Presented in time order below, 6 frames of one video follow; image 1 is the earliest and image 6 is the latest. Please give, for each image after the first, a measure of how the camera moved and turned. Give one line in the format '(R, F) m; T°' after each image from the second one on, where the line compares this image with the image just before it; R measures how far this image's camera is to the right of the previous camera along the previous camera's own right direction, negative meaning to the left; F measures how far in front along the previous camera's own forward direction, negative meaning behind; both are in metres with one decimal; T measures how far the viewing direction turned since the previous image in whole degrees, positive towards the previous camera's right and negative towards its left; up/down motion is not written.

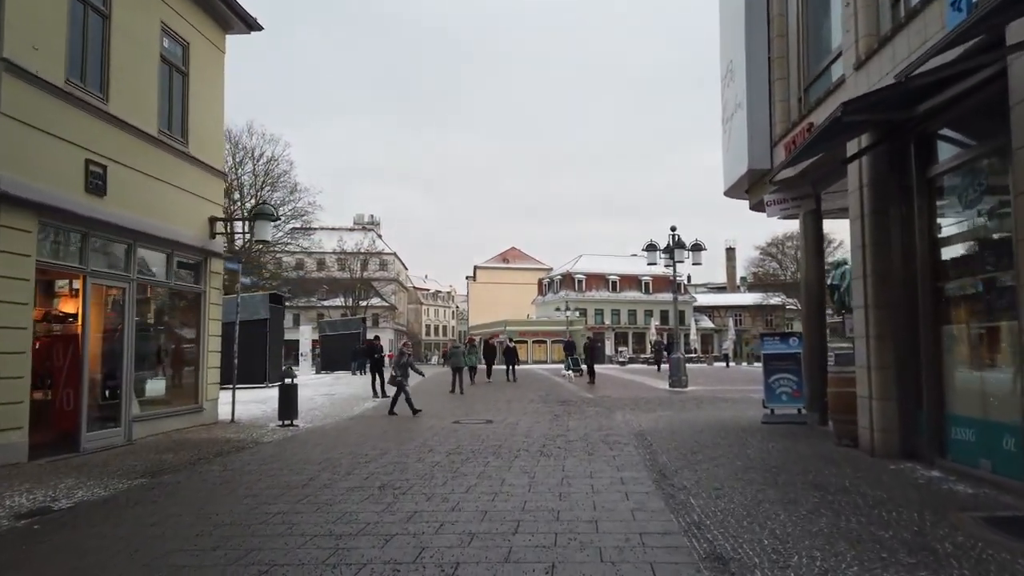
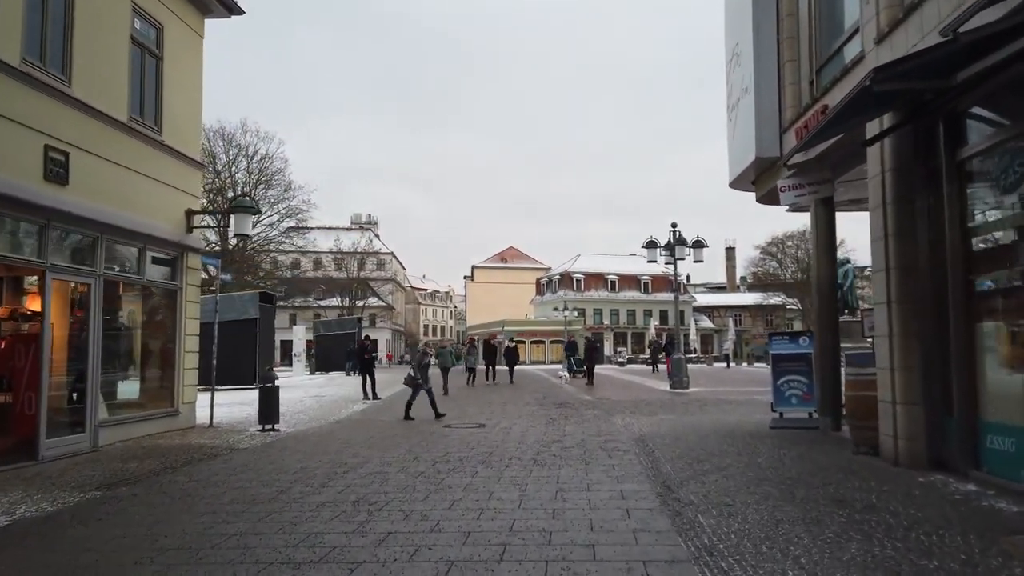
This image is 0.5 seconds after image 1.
(+0.1, +0.8) m; 0°
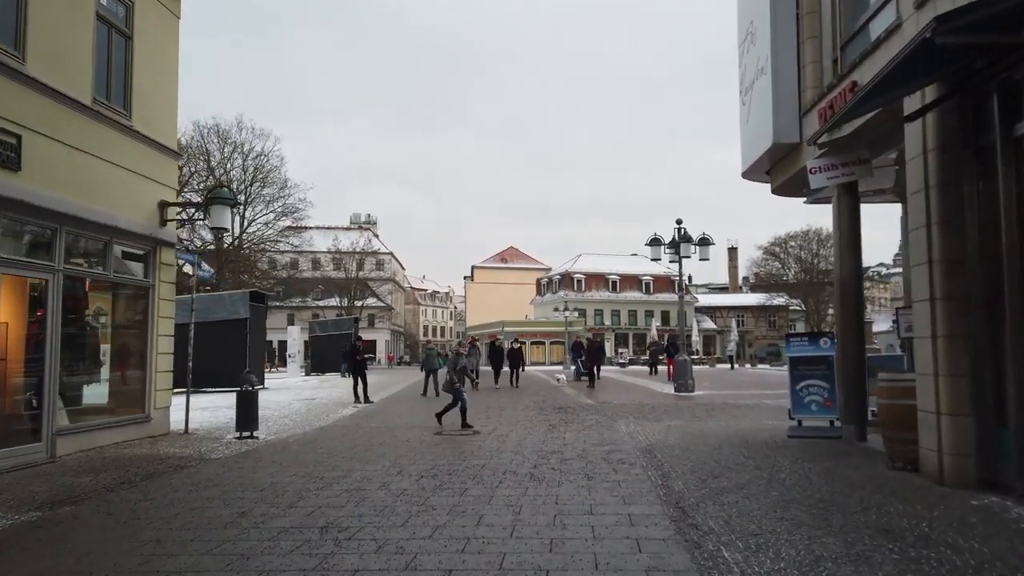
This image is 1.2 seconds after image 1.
(+0.1, +0.9) m; 0°
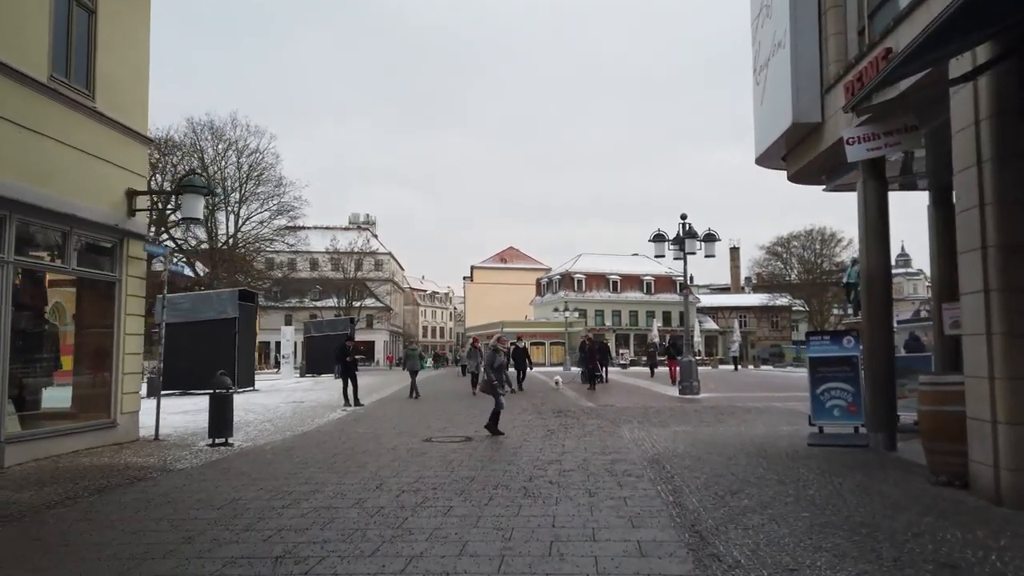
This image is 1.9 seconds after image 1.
(+0.1, +1.0) m; 0°
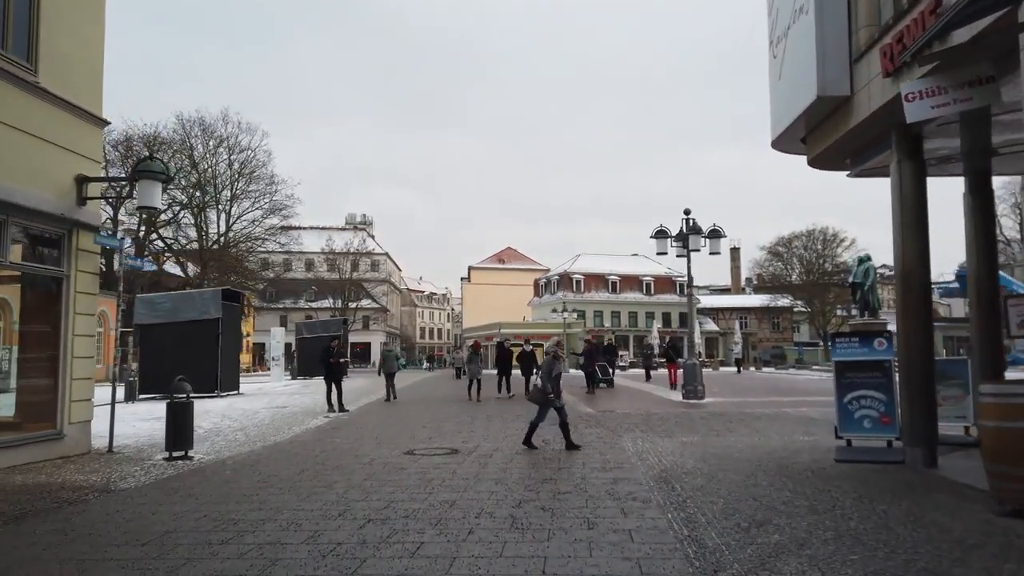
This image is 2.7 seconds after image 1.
(+0.1, +1.2) m; 0°
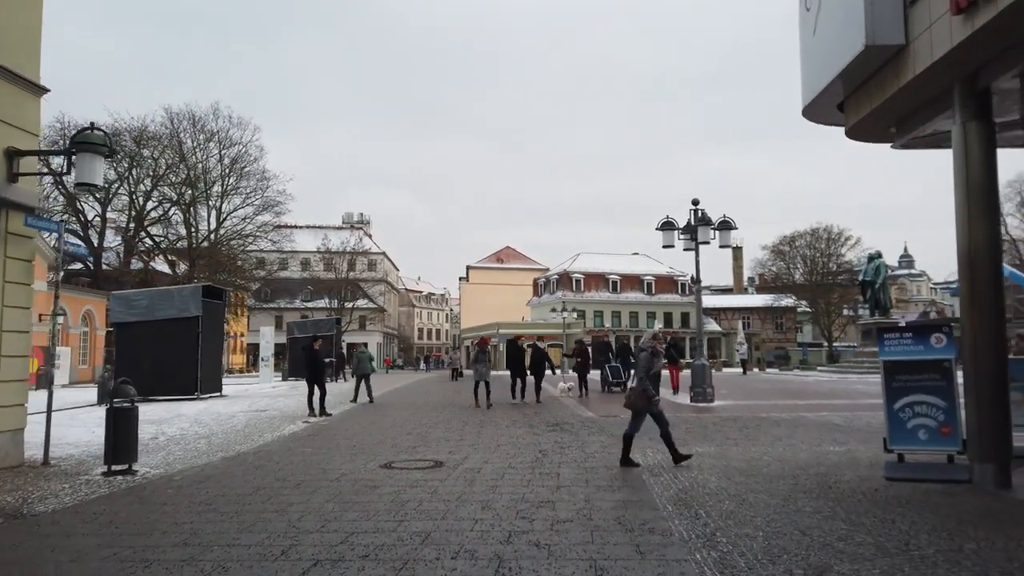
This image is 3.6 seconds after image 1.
(+0.1, +1.4) m; 0°
